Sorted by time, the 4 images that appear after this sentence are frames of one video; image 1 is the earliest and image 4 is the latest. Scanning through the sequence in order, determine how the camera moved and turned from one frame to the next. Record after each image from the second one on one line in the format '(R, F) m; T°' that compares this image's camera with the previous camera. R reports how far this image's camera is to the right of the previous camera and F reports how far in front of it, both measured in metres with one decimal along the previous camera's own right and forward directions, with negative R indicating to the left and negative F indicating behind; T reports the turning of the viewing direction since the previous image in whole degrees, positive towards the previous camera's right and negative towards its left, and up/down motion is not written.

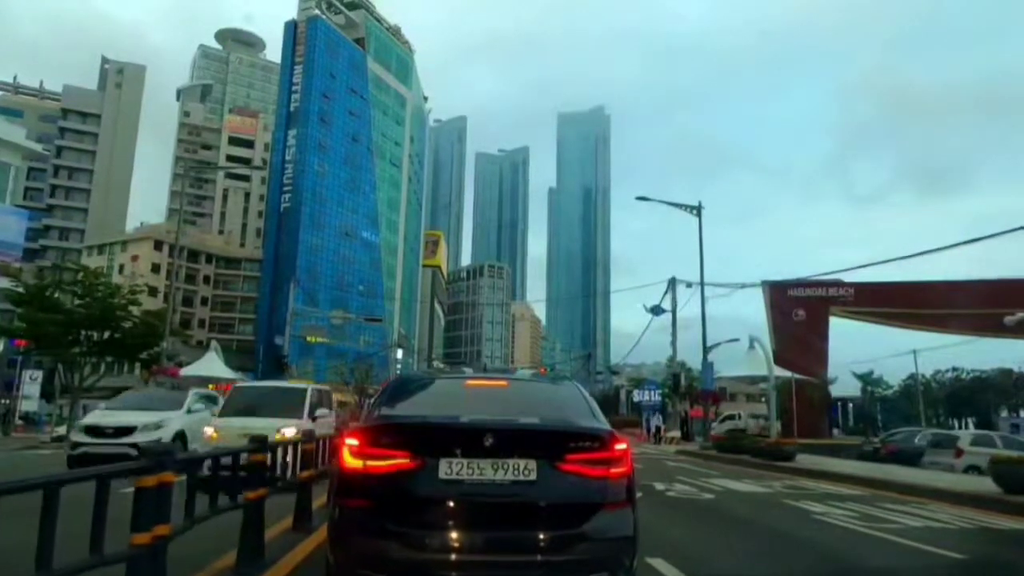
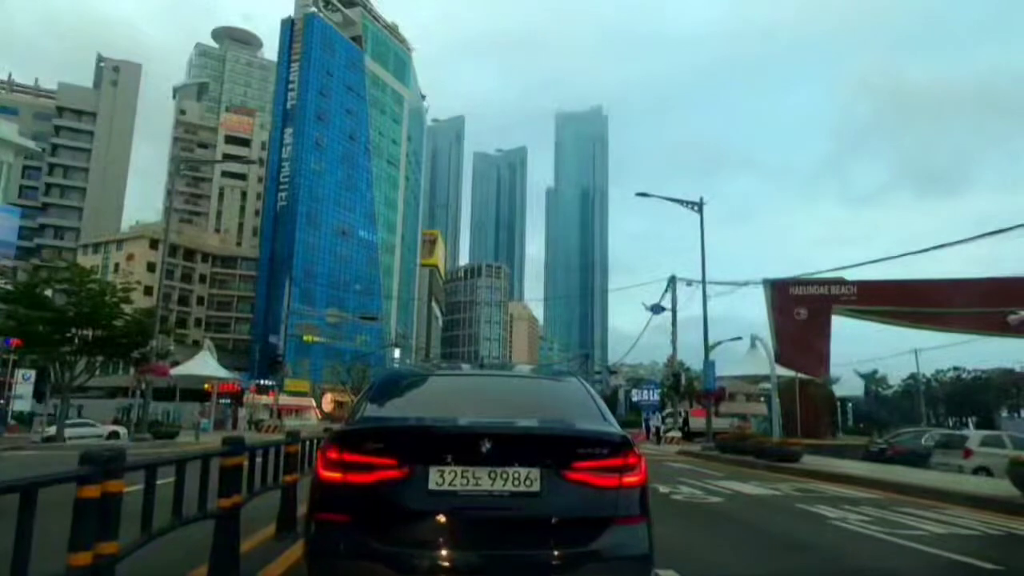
(0.0, +0.2) m; 0°
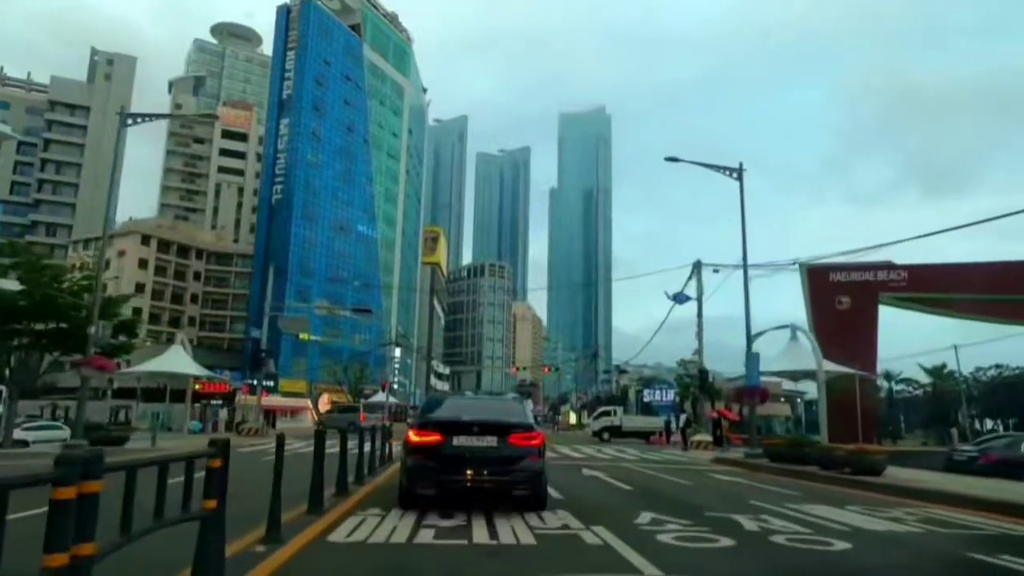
(-0.1, +1.7) m; 0°
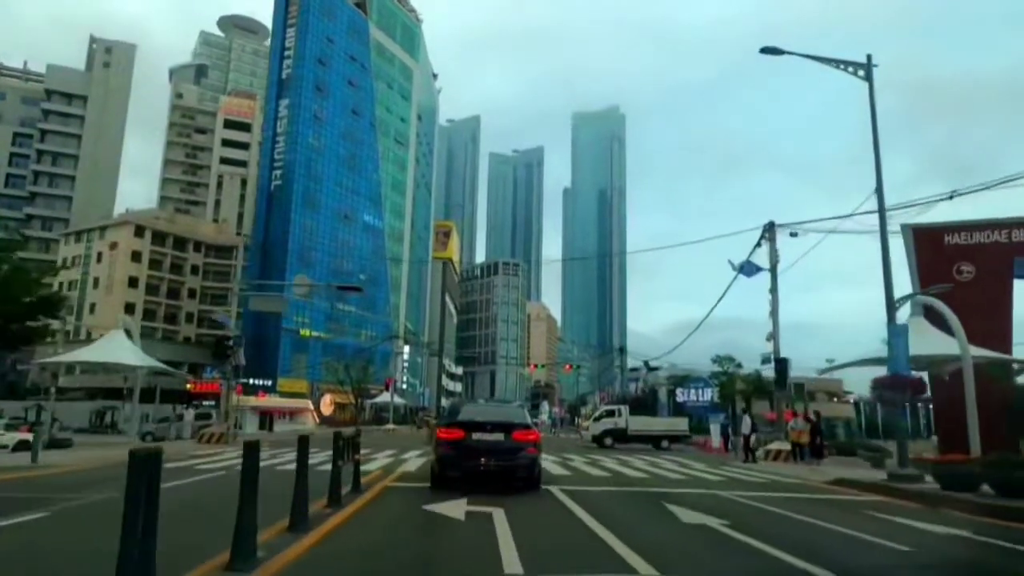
(-0.2, +3.1) m; -1°
